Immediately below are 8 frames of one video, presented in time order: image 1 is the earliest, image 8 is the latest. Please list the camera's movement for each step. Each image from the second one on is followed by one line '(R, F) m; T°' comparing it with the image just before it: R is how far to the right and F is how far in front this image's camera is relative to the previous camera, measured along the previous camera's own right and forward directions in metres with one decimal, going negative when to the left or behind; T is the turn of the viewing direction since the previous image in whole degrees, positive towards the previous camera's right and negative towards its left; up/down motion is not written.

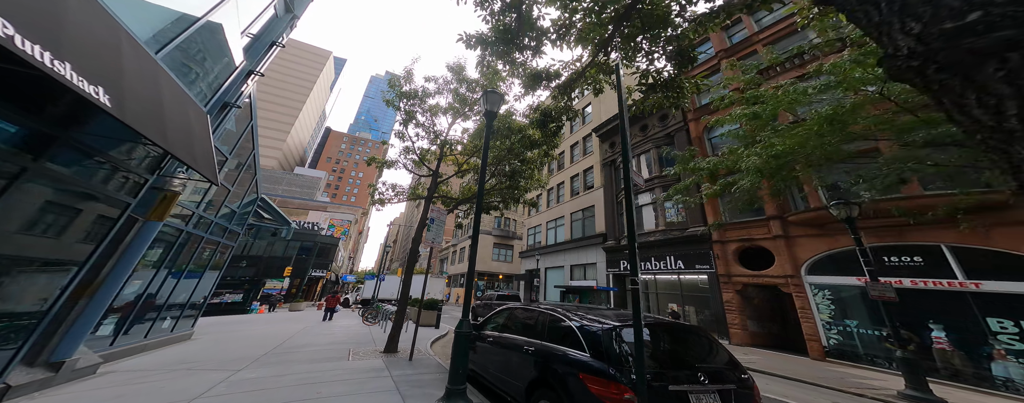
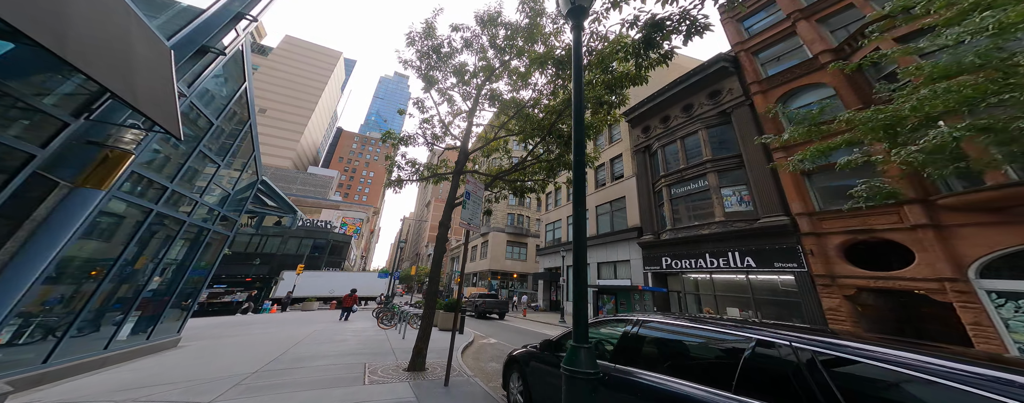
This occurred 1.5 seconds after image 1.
(-1.2, +2.0) m; -2°
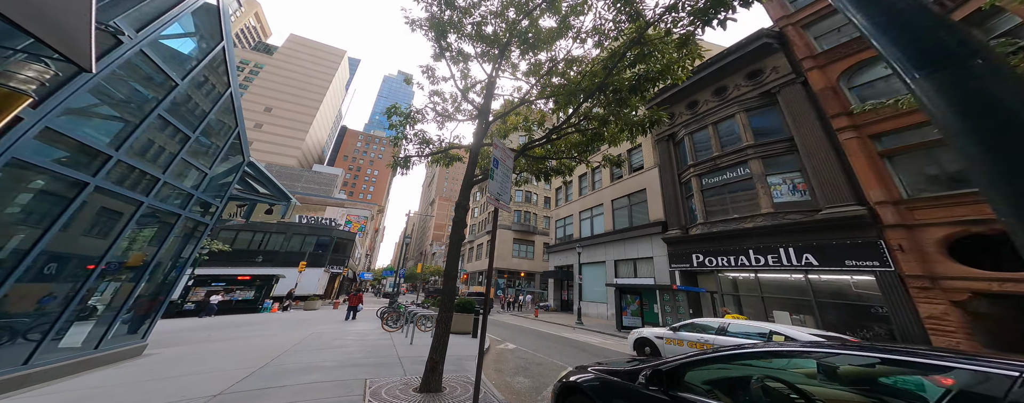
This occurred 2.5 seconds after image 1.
(-0.7, +1.4) m; -1°
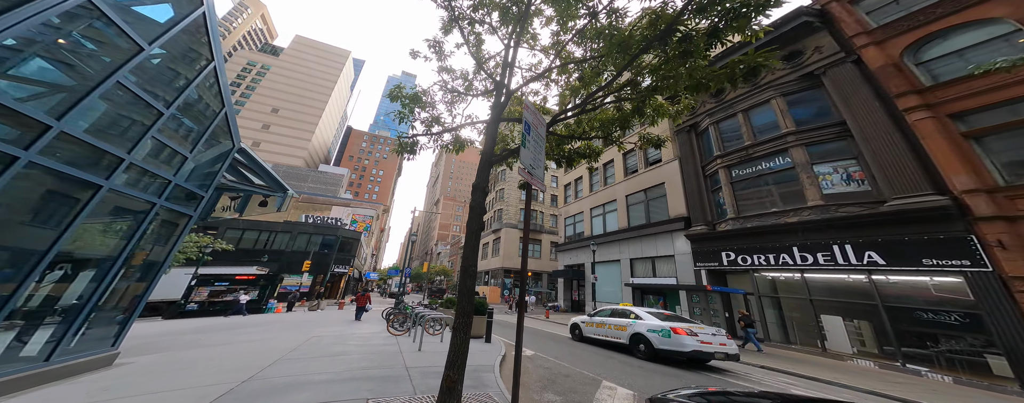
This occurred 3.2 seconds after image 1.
(-0.5, +1.1) m; -1°
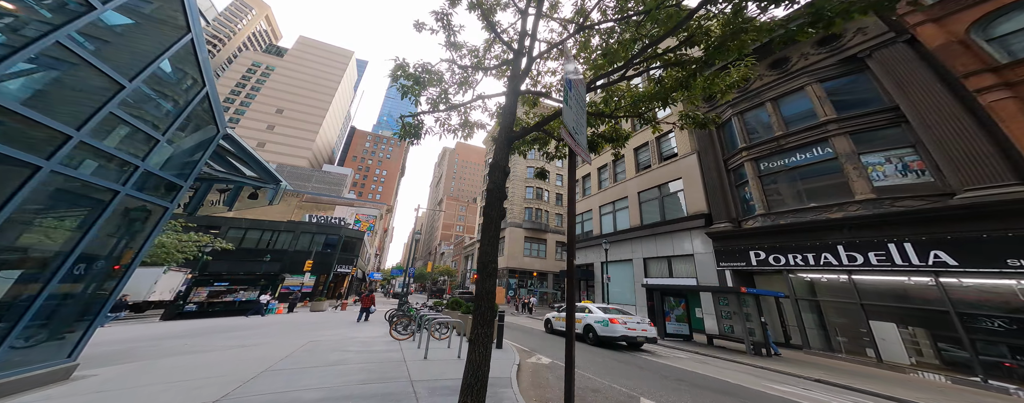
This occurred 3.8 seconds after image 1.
(-0.4, +0.9) m; -1°
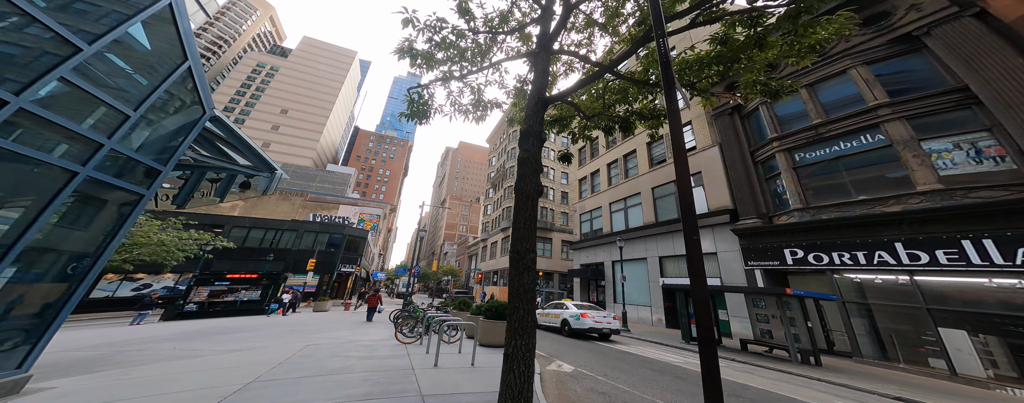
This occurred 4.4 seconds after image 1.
(-0.5, +0.9) m; -1°
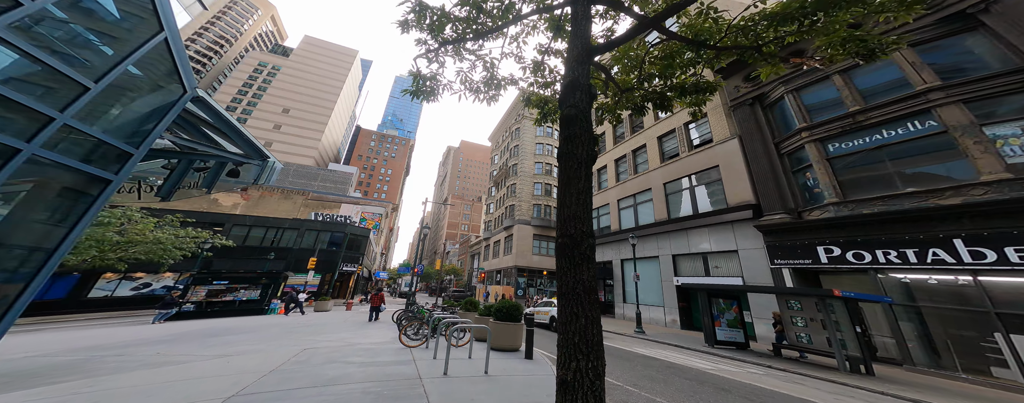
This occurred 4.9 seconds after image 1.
(-0.4, +0.8) m; 0°
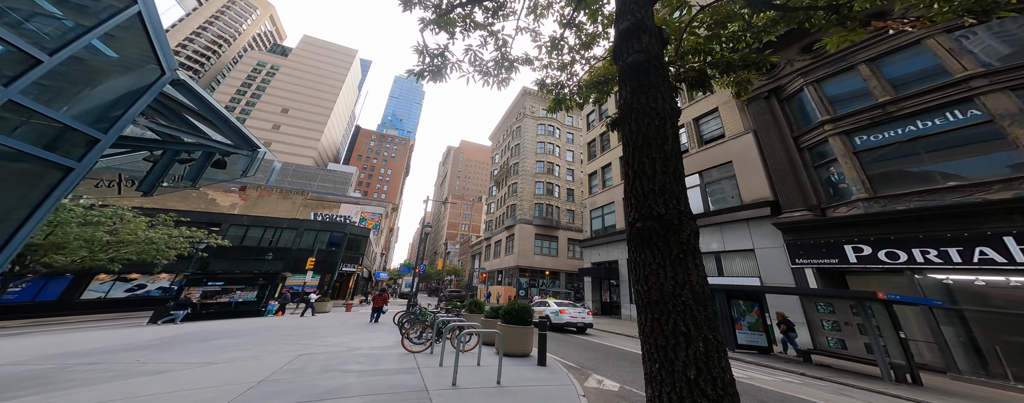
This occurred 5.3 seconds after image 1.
(-0.4, +0.6) m; 0°
